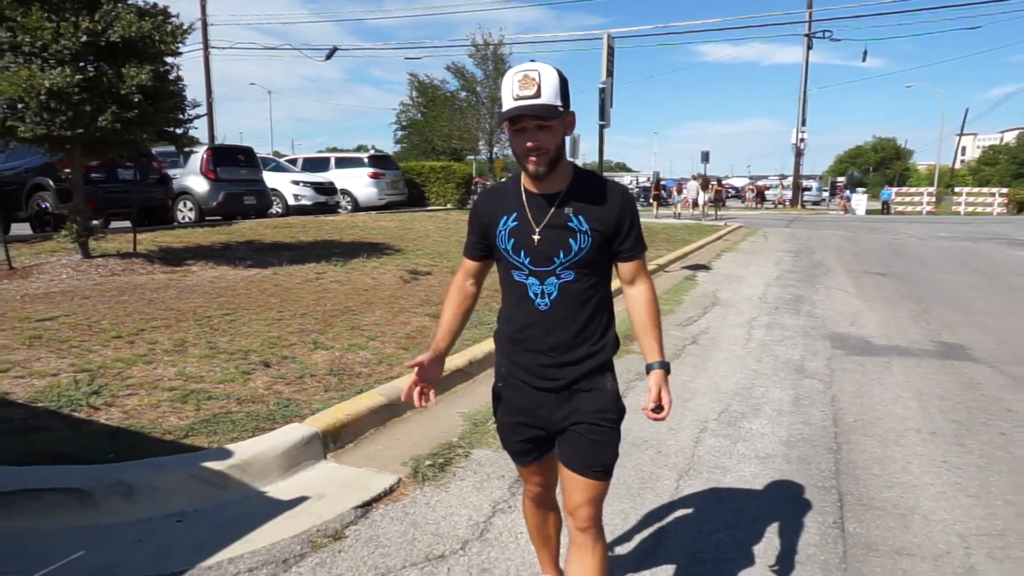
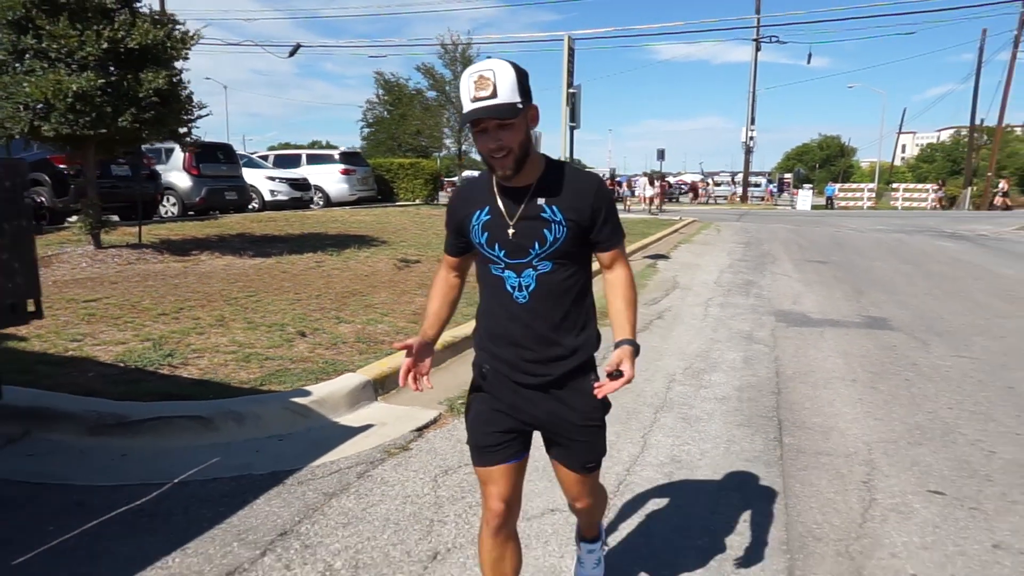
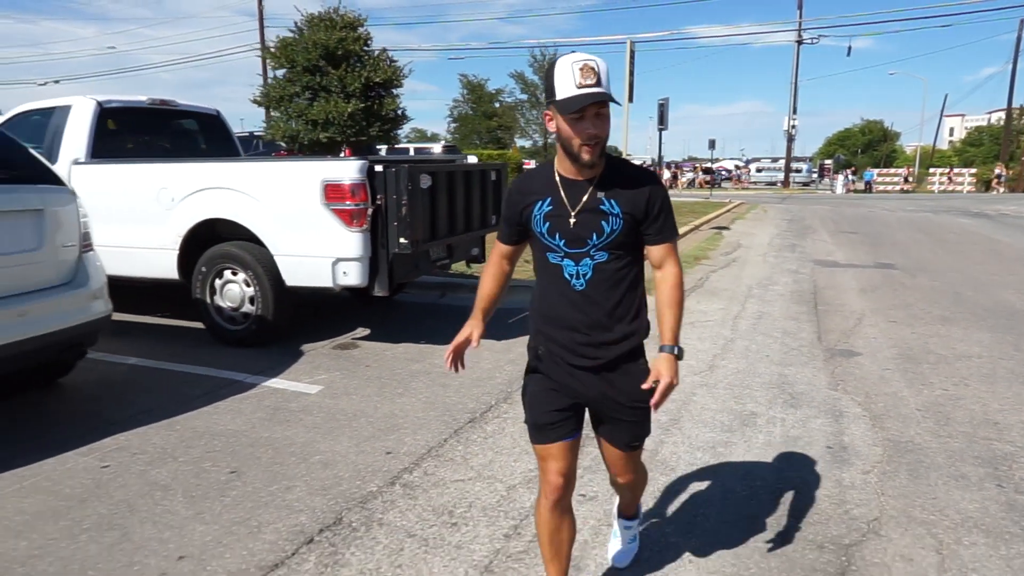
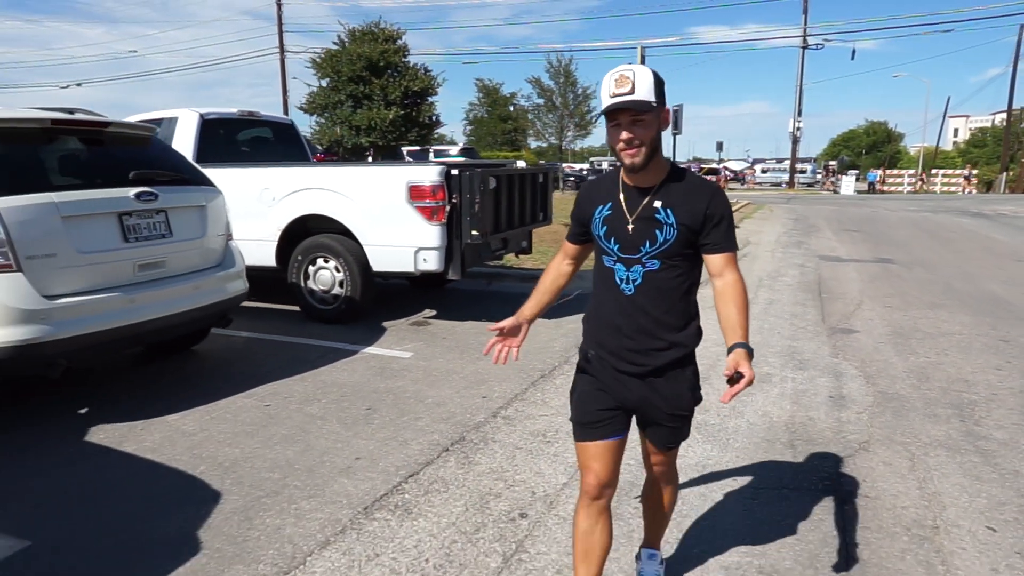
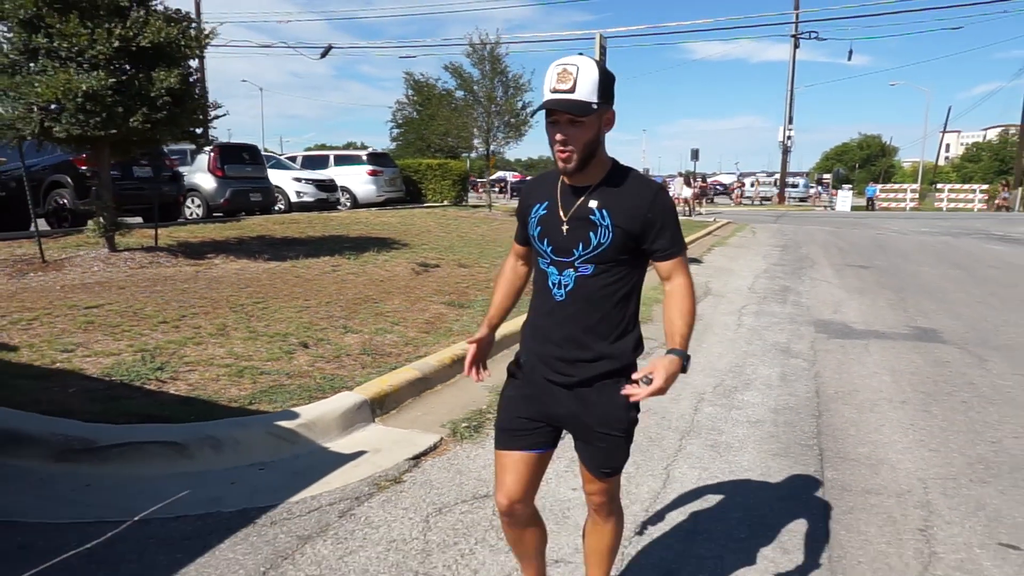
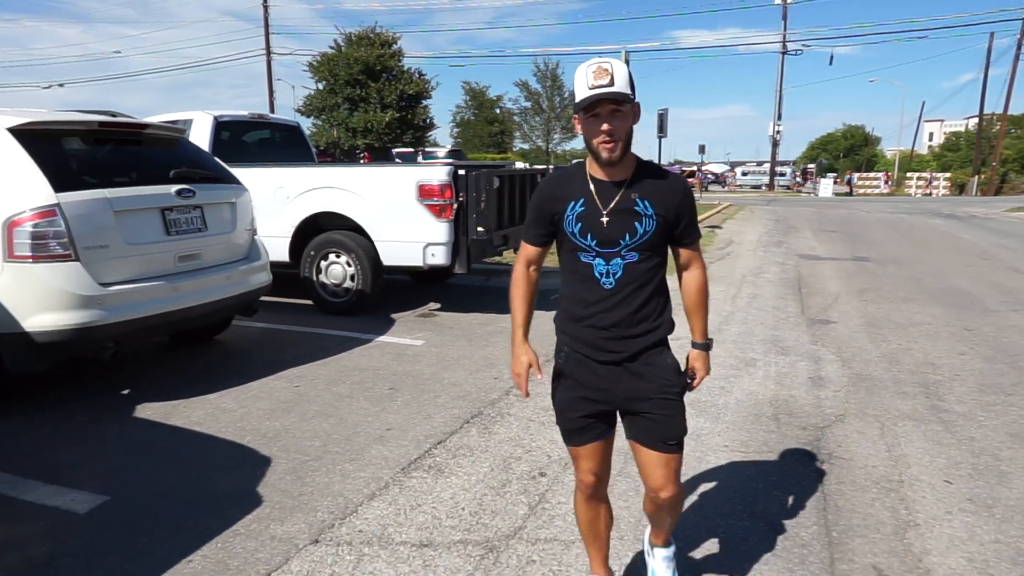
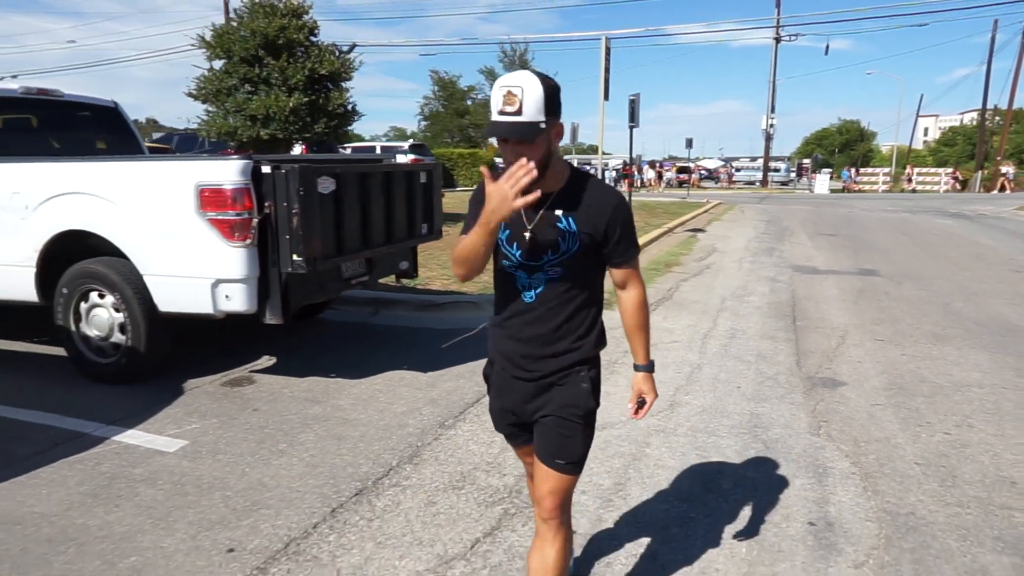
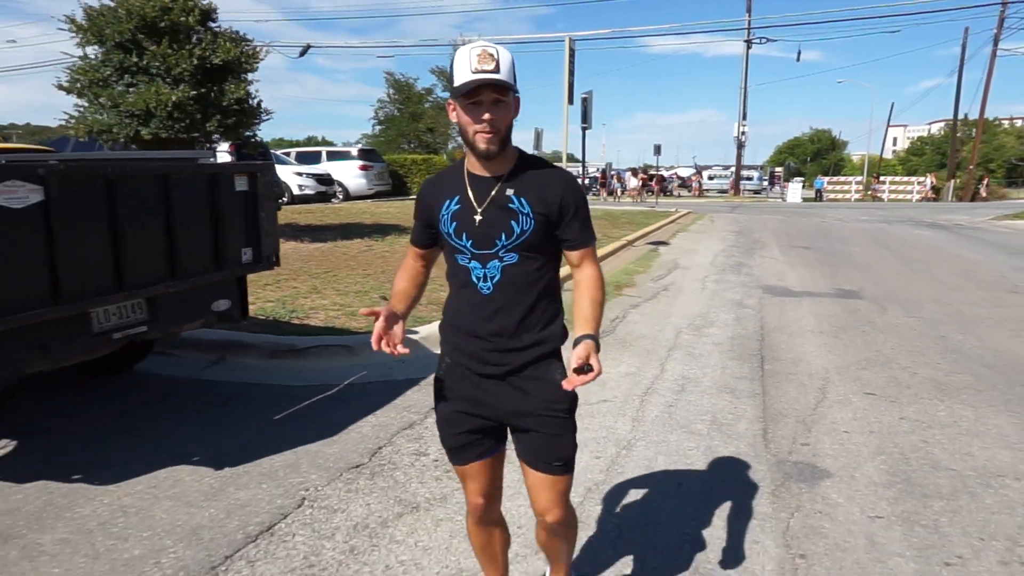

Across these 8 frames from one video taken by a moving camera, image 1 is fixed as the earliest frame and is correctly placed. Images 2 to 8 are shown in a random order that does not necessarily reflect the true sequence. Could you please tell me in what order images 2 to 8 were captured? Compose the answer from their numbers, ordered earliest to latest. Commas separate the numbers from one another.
5, 2, 8, 7, 3, 4, 6
